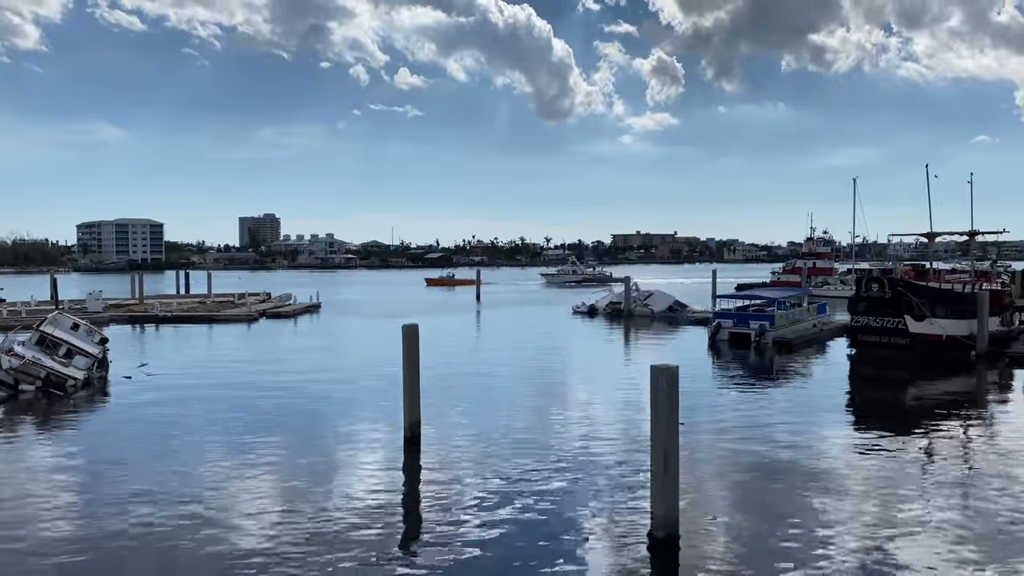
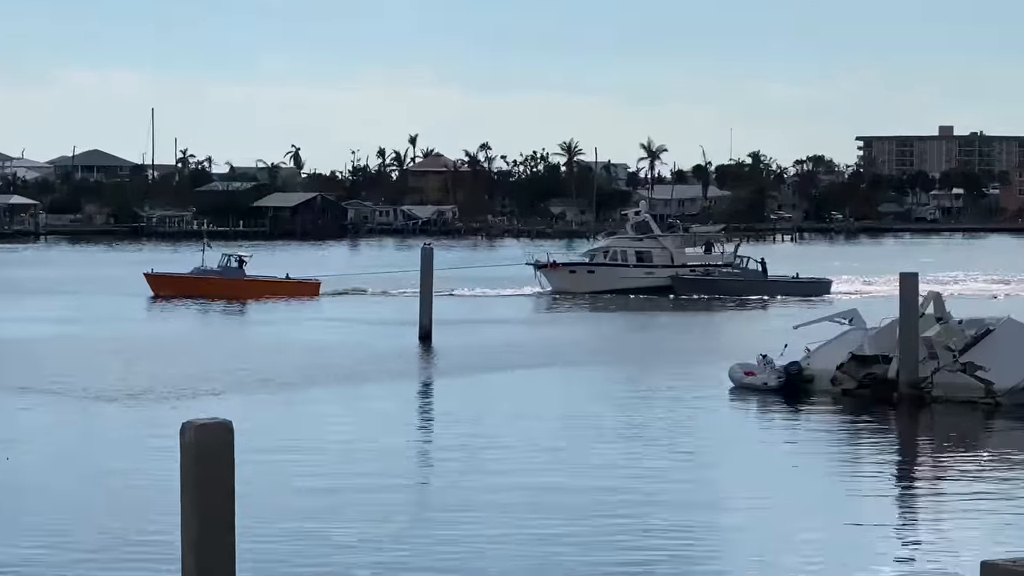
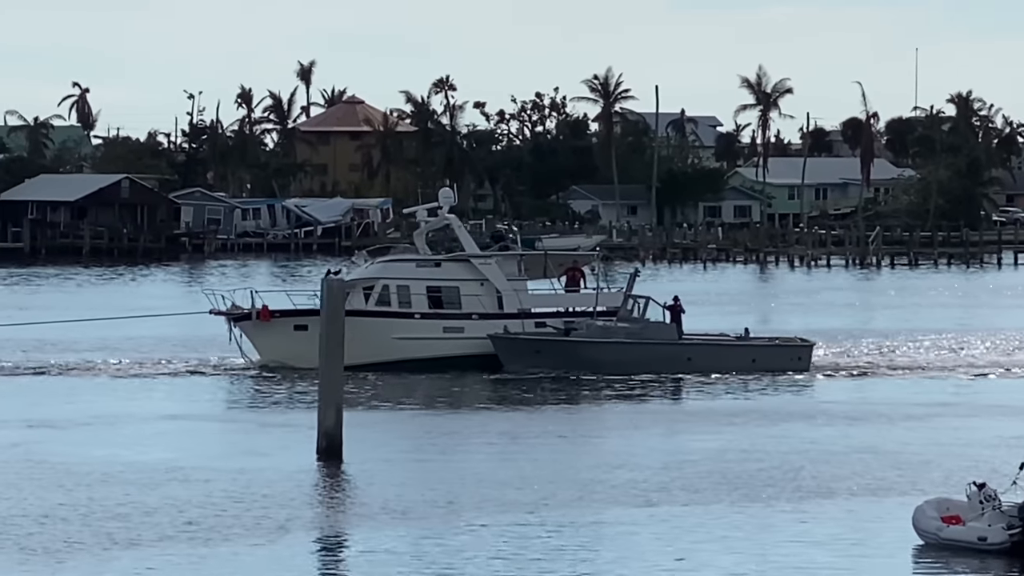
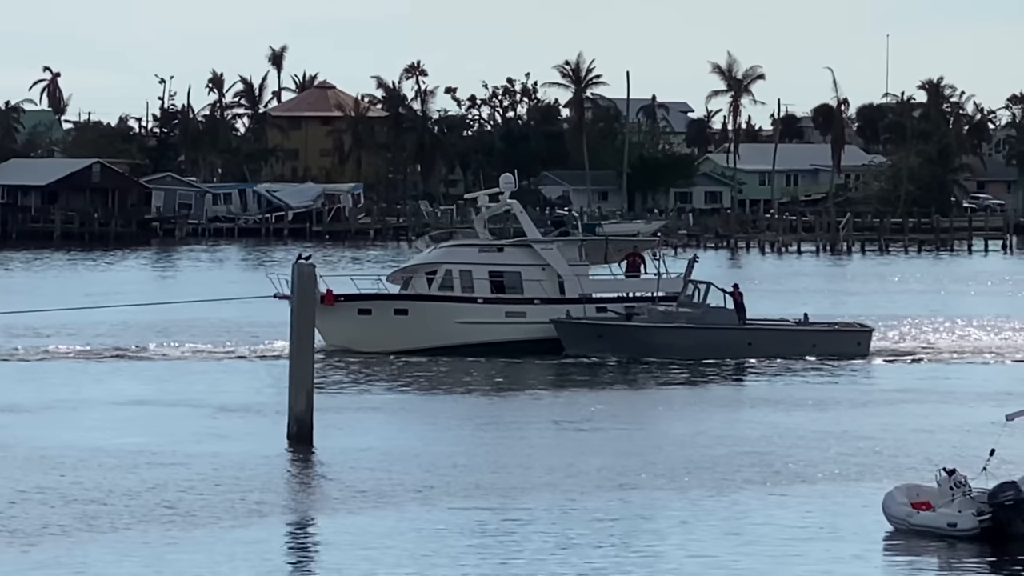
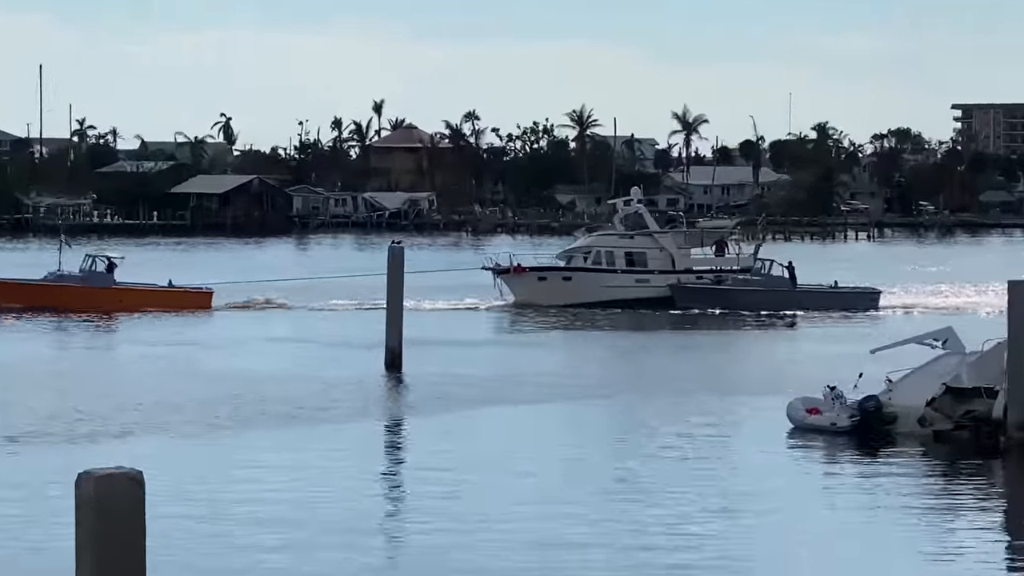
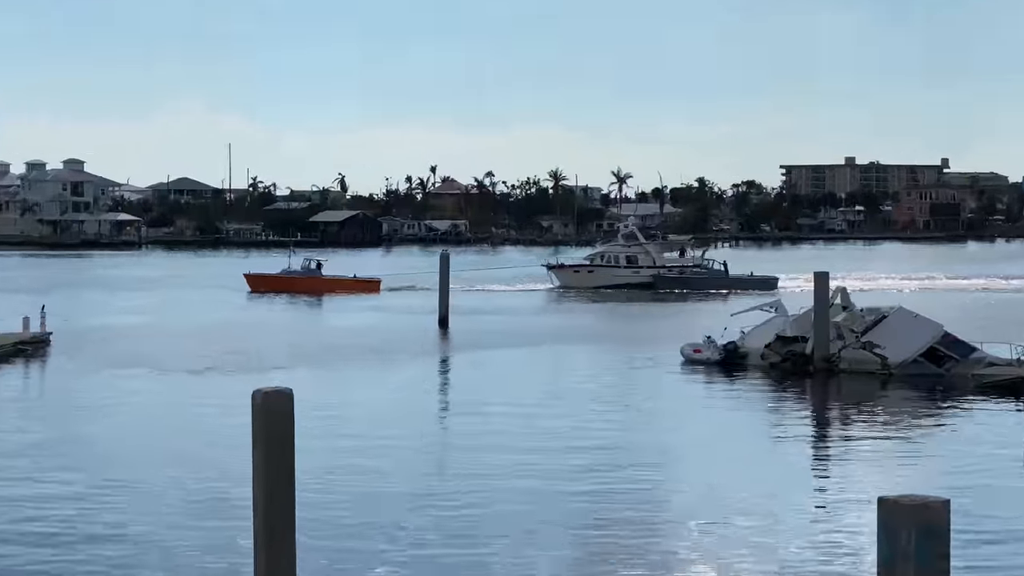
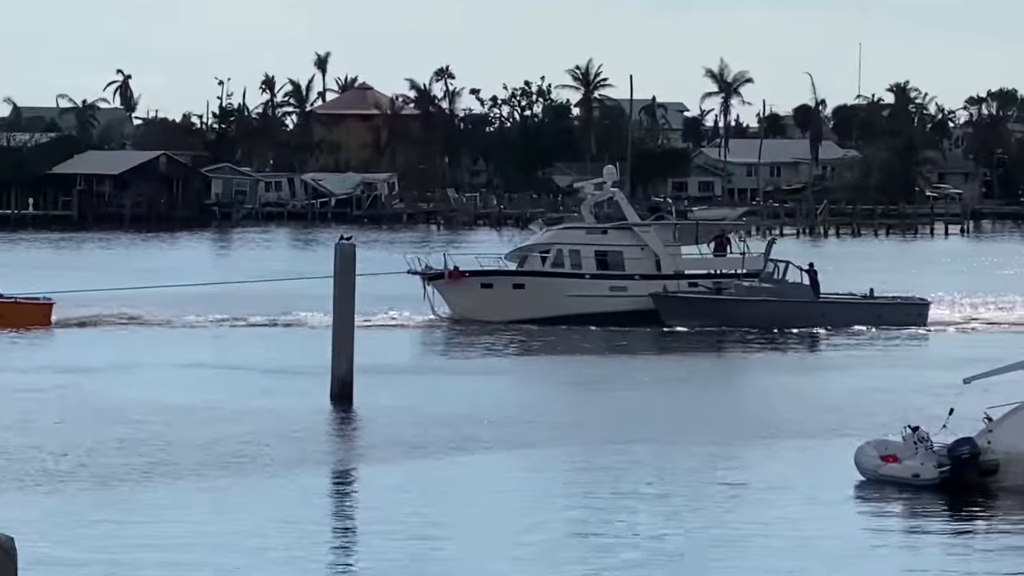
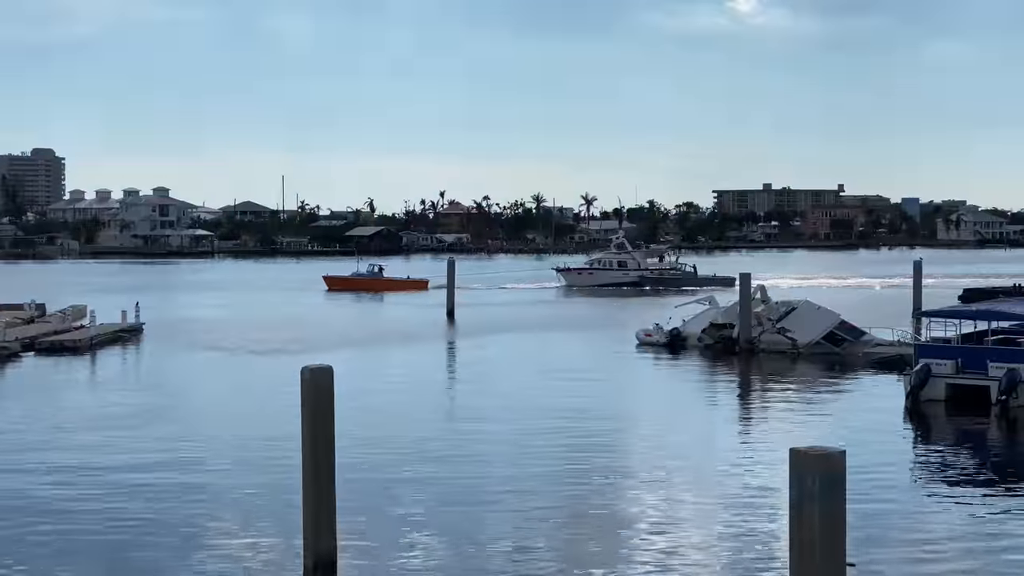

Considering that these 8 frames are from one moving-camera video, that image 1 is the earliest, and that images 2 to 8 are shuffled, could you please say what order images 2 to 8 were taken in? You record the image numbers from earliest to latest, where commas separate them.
8, 6, 2, 5, 7, 4, 3
